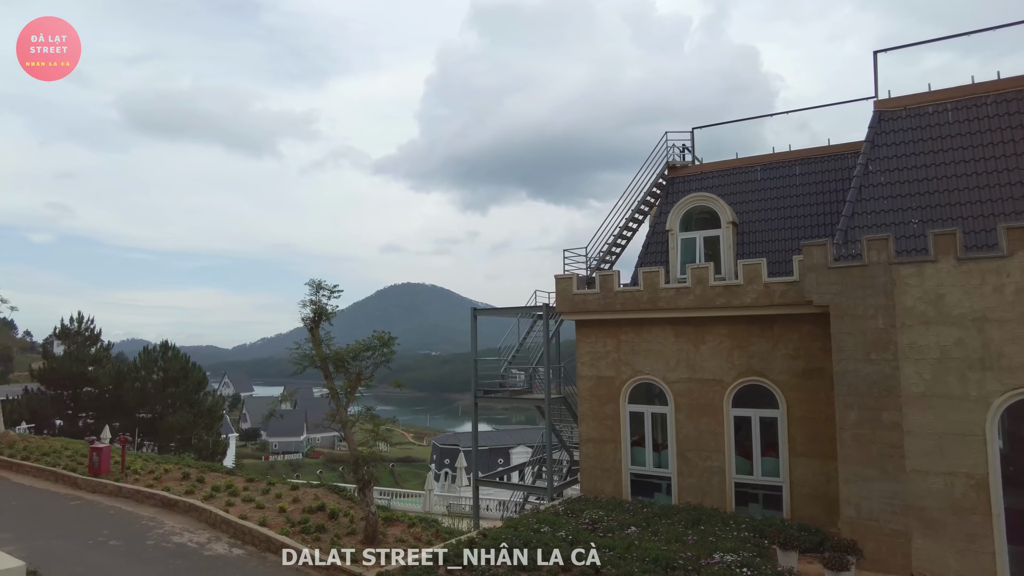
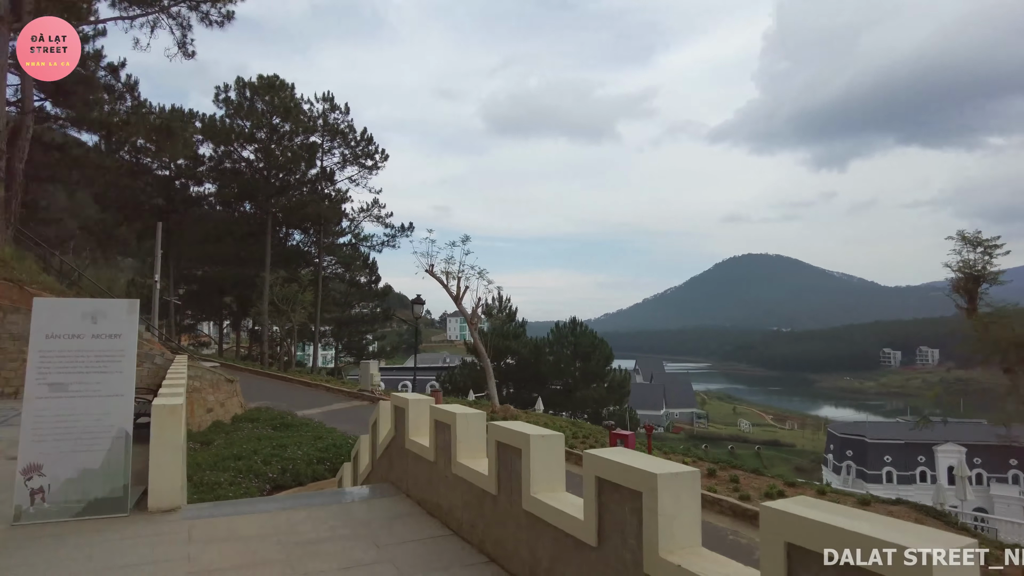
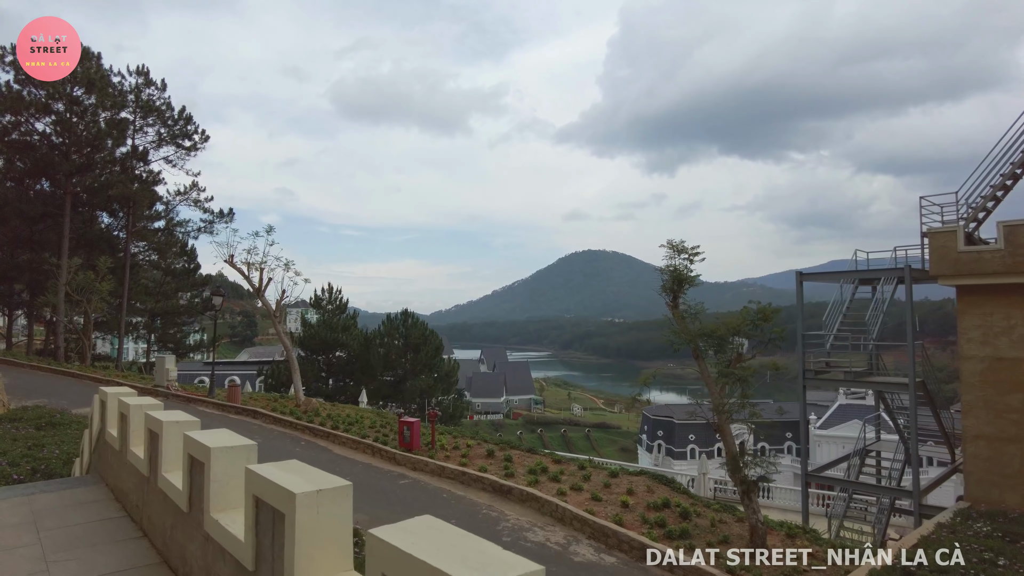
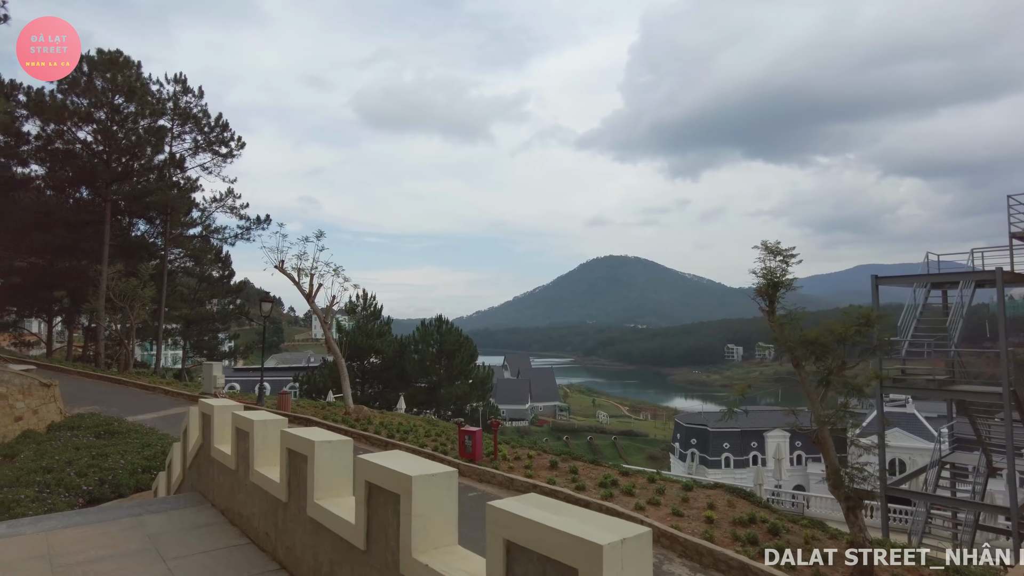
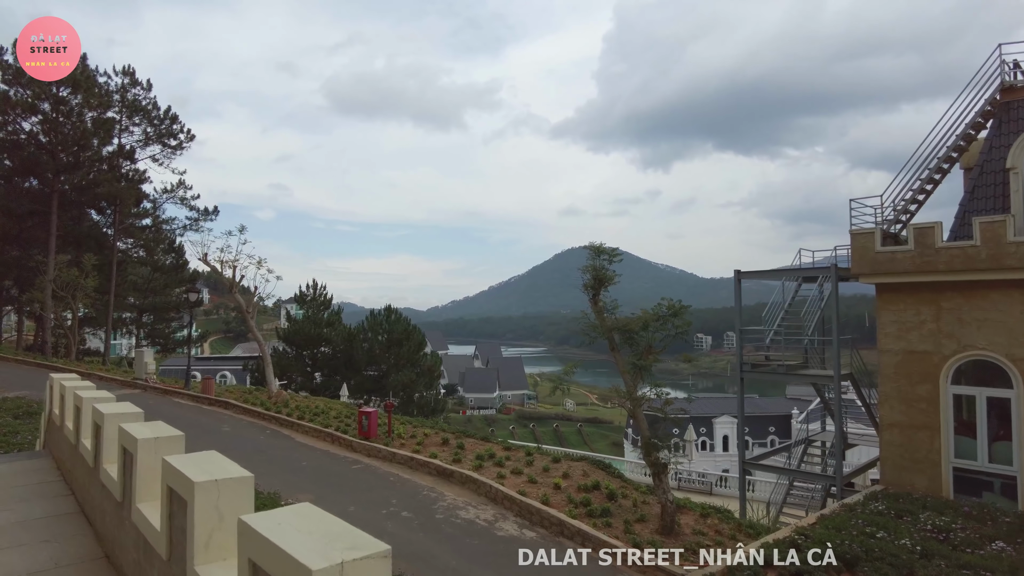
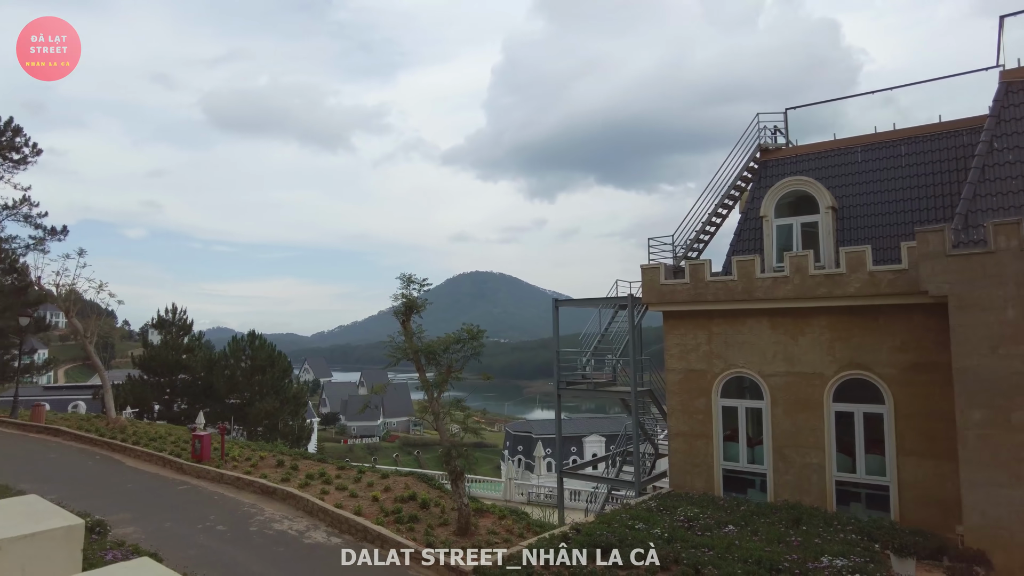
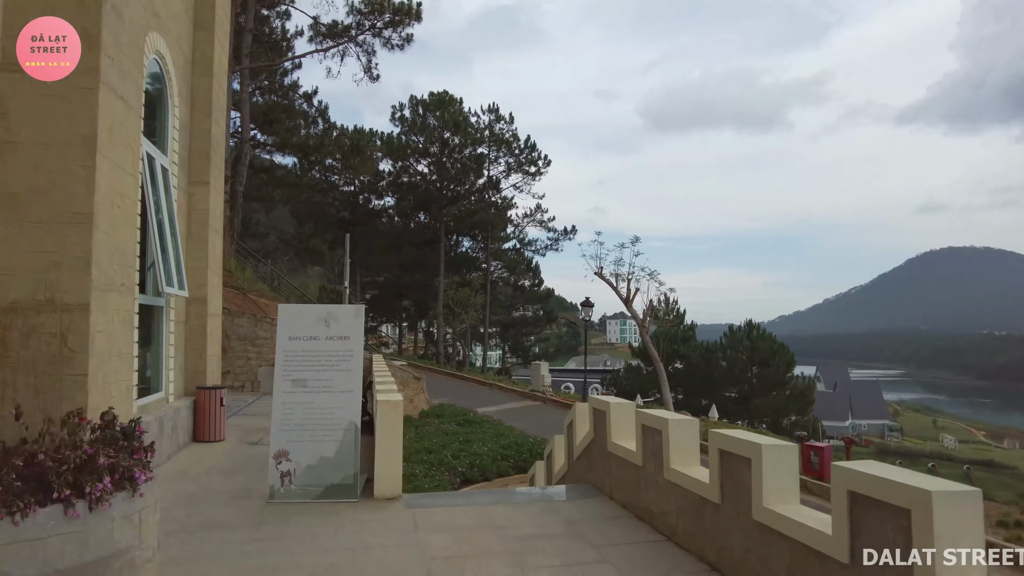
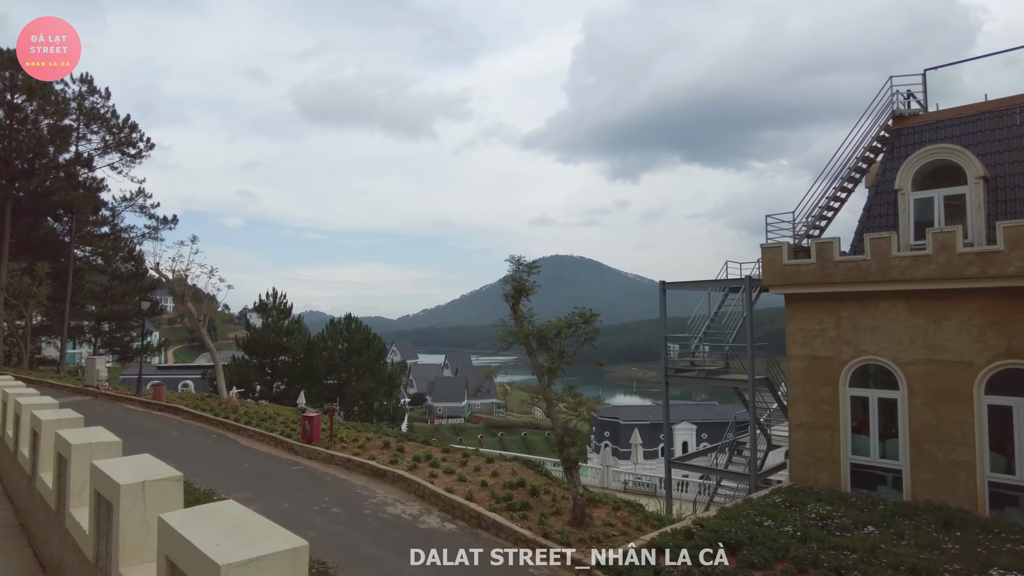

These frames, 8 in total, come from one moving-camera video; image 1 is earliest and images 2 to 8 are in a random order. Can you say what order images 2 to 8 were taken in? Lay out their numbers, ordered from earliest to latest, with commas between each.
6, 8, 5, 3, 4, 2, 7
